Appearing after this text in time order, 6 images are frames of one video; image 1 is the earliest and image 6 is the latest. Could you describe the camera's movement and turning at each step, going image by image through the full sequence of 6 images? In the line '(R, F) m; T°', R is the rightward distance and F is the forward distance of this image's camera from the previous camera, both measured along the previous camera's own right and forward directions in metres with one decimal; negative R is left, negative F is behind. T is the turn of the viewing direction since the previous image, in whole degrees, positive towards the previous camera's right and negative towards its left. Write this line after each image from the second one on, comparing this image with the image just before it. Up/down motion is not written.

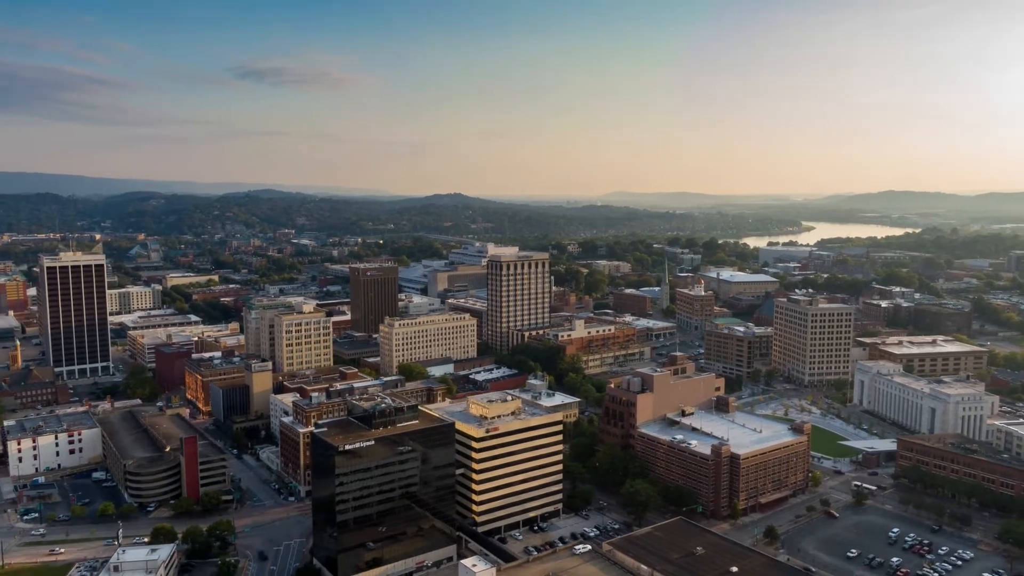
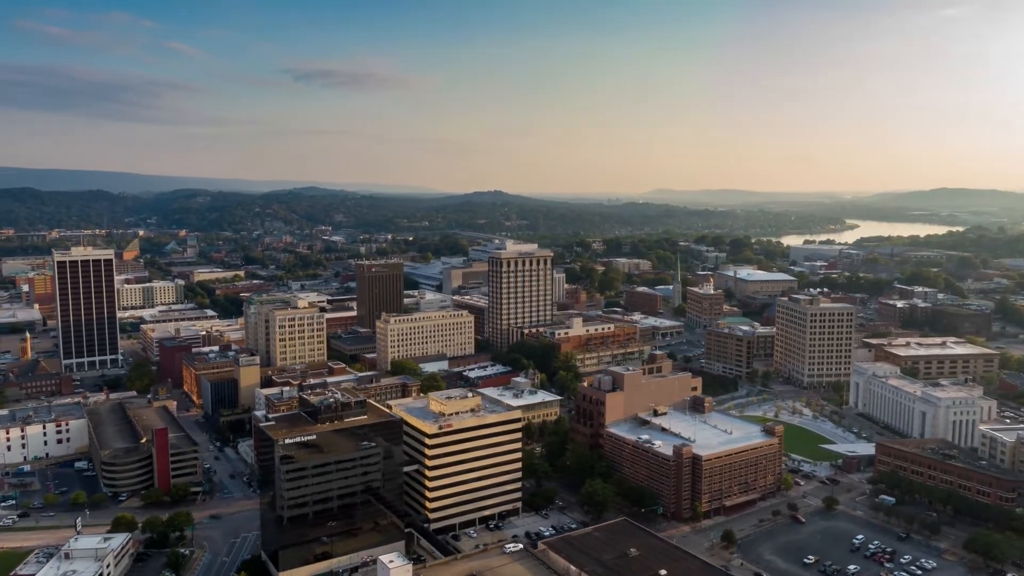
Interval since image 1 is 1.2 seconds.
(+5.5, +0.4) m; -3°
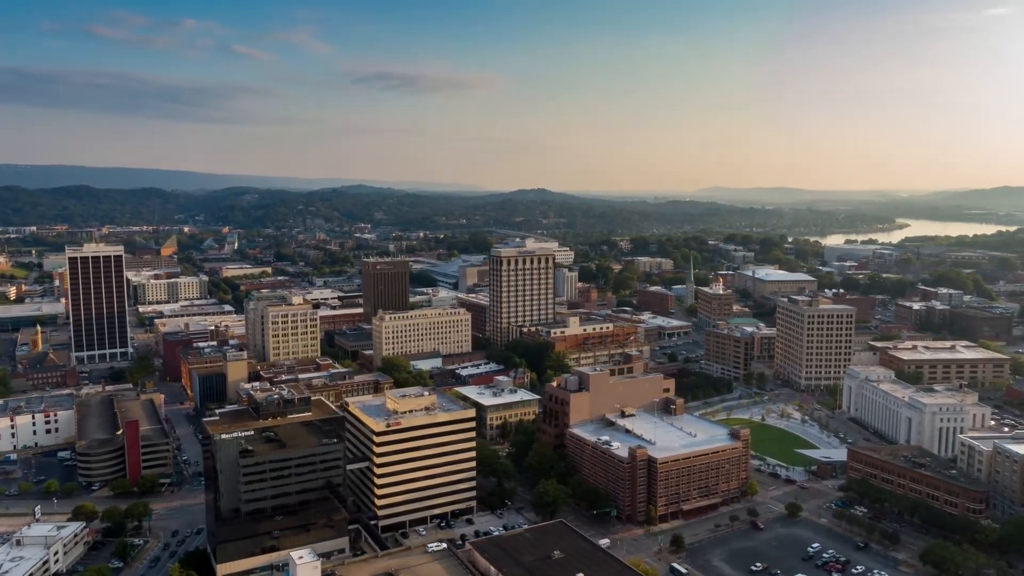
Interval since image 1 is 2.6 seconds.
(+6.0, +0.4) m; -3°
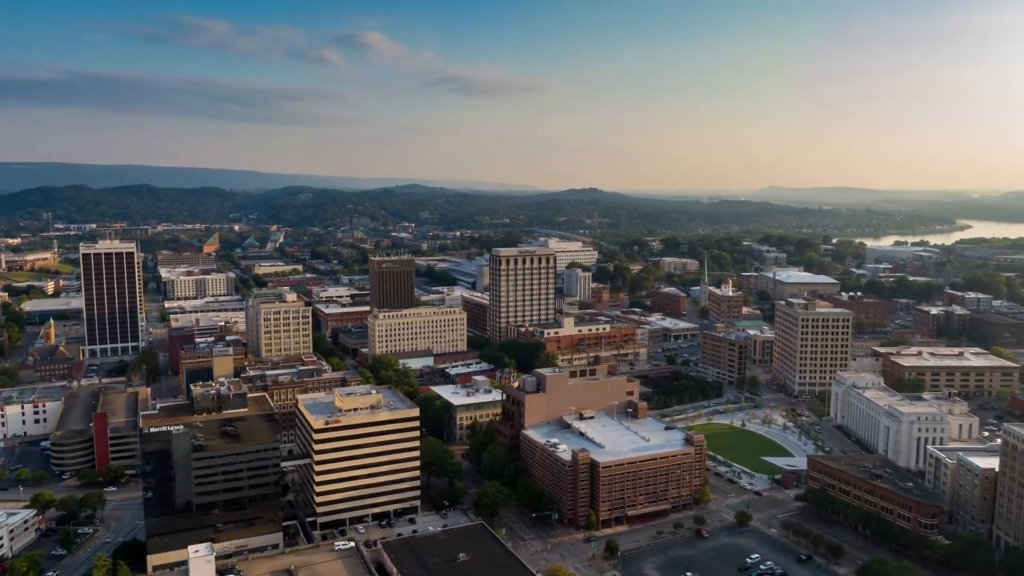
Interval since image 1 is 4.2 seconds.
(+7.2, +0.6) m; -4°
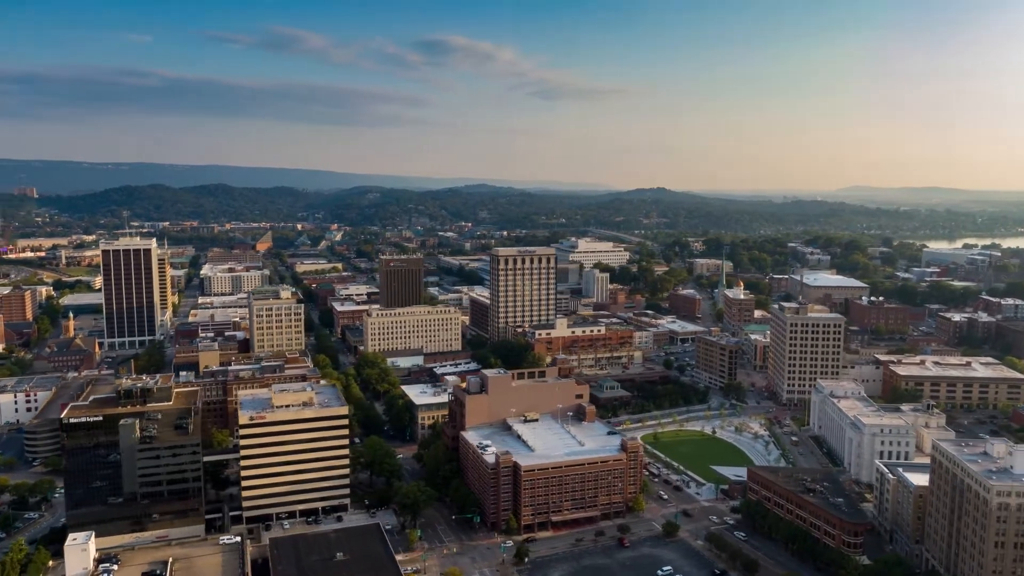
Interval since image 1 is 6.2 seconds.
(+9.3, +0.8) m; -5°
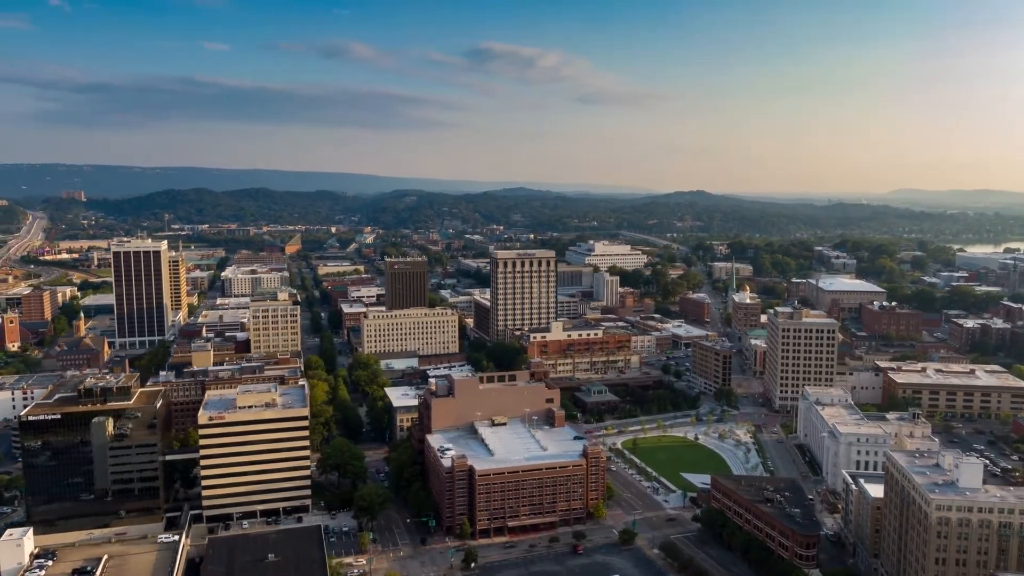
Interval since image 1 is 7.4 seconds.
(+5.3, +0.5) m; -3°
